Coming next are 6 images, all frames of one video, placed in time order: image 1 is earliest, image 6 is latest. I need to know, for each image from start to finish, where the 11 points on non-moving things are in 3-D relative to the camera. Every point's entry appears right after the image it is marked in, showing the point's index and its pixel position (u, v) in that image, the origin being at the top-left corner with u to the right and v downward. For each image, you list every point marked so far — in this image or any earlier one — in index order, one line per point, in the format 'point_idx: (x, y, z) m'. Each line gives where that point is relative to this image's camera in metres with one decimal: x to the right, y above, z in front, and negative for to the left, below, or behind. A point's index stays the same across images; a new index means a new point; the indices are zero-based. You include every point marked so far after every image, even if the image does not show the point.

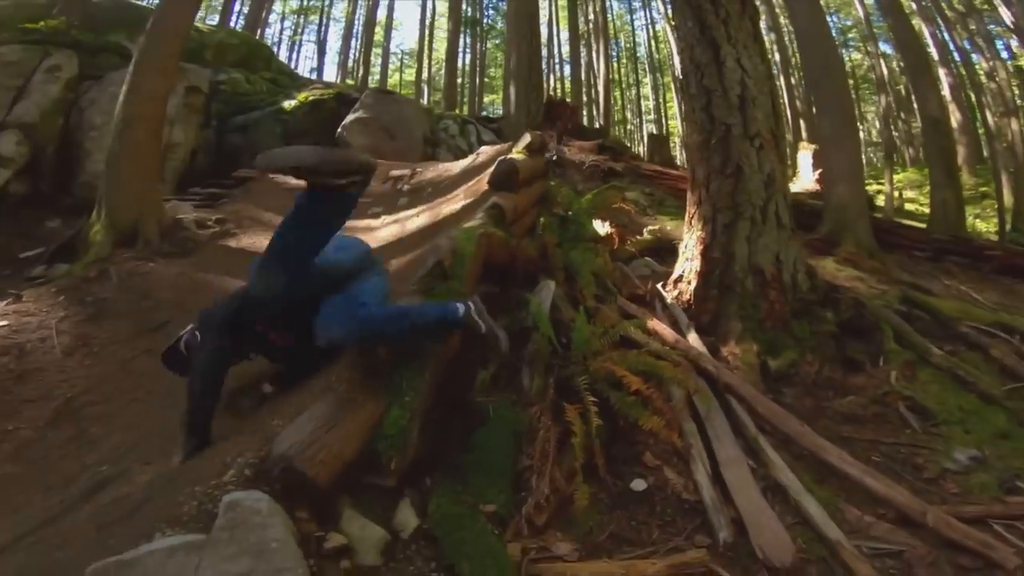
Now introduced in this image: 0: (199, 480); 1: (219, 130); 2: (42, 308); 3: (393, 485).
0: (-2.0, -1.3, +3.6) m
1: (-7.5, +4.2, +13.7) m
2: (-4.8, -0.3, +5.5) m
3: (-0.8, -1.4, +3.7) m
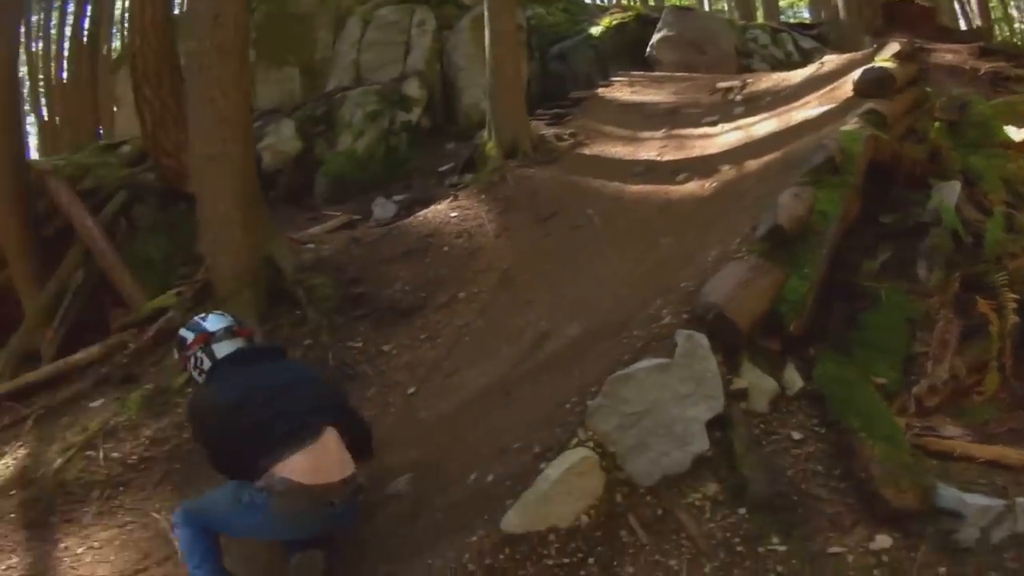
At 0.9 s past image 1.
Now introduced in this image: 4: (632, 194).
0: (+1.1, -0.3, +4.8) m
1: (+1.1, +6.7, +15.4) m
2: (-0.5, +1.2, +7.5) m
3: (+2.1, -0.5, +4.3) m
4: (+1.5, +1.2, +7.0) m
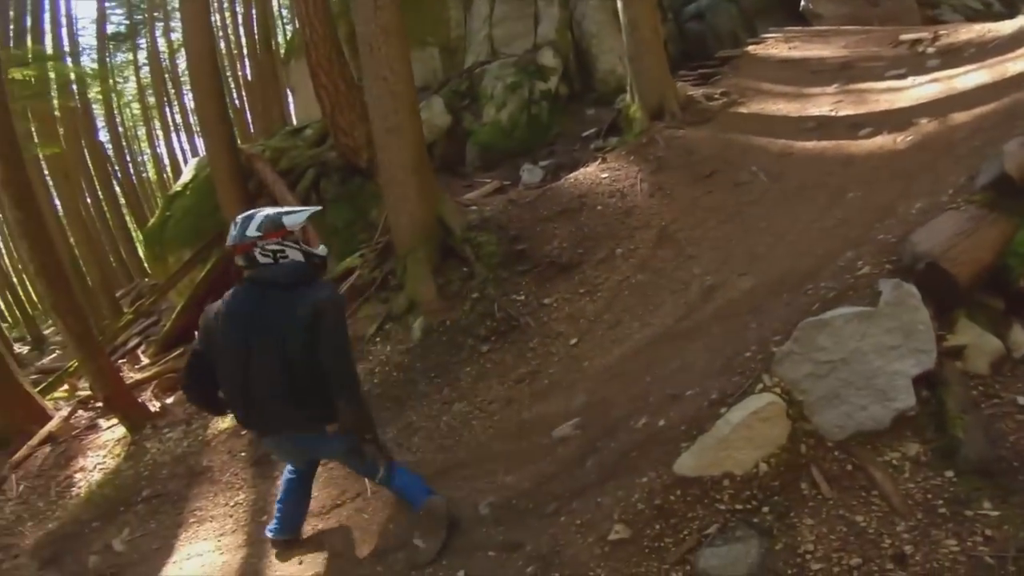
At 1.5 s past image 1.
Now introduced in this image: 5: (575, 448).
0: (+2.5, +0.1, +4.6) m
1: (+4.8, +7.5, +14.6) m
2: (+1.6, +1.7, +7.5) m
3: (+3.5, -0.1, +3.9) m
4: (+3.5, +1.6, +6.6) m
5: (+0.5, -1.3, +4.5) m
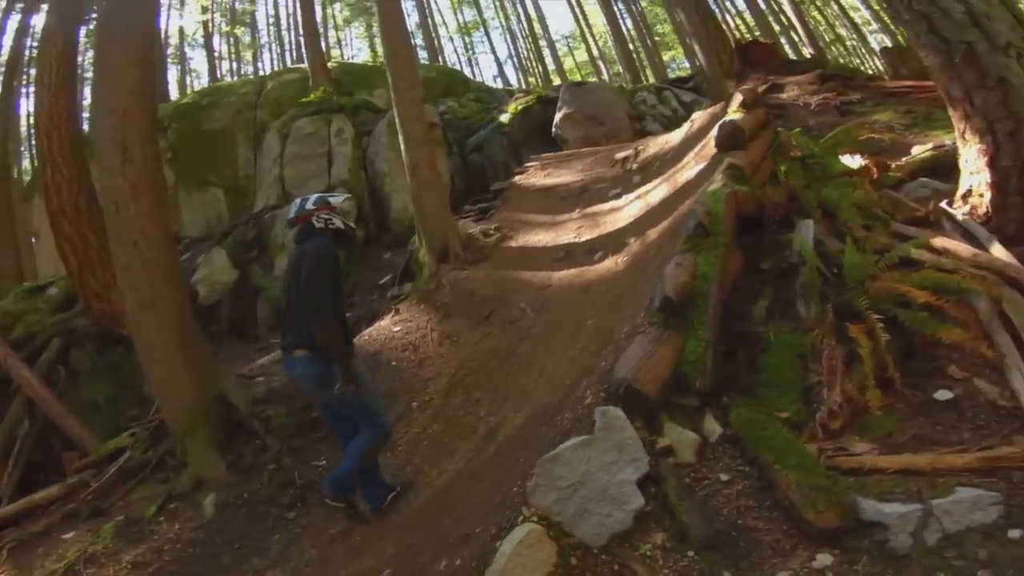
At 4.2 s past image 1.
0: (+0.6, -1.2, +5.4) m
1: (-1.5, +4.2, +16.8) m
2: (-1.5, -0.4, +8.1) m
3: (+1.7, -1.1, +5.0) m
4: (+0.6, +0.1, +7.8) m
5: (-1.0, -2.8, +4.5) m
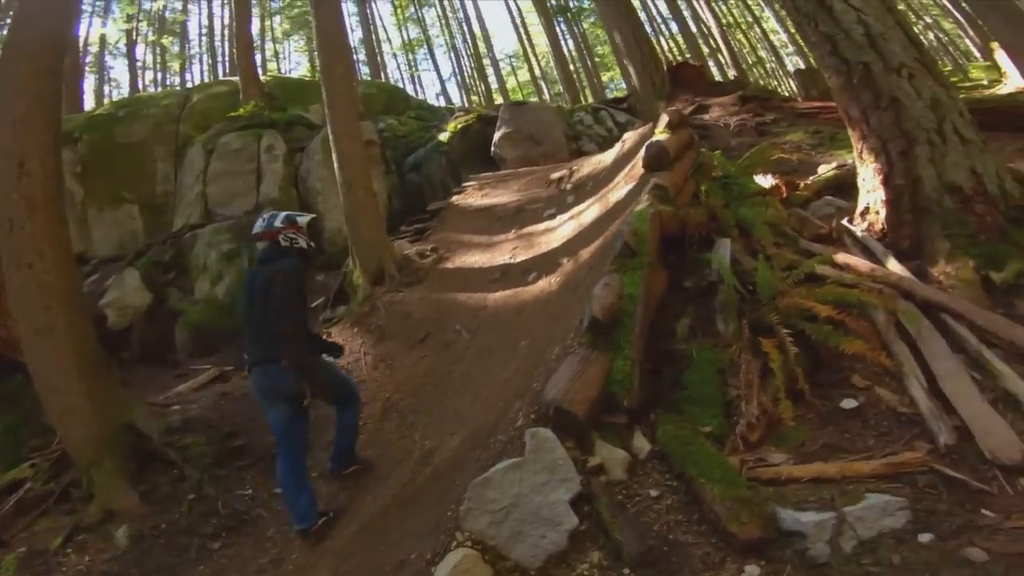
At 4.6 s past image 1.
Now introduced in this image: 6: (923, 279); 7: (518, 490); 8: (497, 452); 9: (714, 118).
0: (-0.1, -1.4, +5.4) m
1: (-3.5, +3.5, +16.6) m
2: (-2.4, -0.7, +7.9) m
3: (+1.0, -1.3, +5.1) m
4: (-0.4, -0.3, +7.8) m
5: (-1.6, -3.0, +4.2) m
6: (+4.6, +0.1, +6.1) m
7: (+0.1, -1.7, +4.6) m
8: (-0.1, -1.6, +5.1) m
9: (+5.1, +4.2, +13.6) m
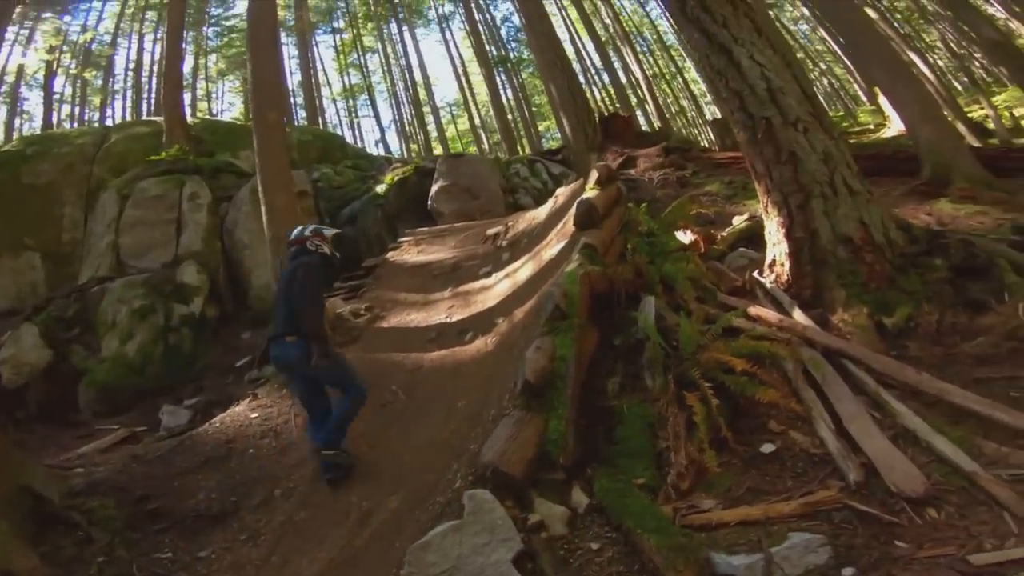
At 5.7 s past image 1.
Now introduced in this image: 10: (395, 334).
0: (-0.7, -2.0, +5.4) m
1: (-5.4, +1.8, +16.6) m
2: (-3.3, -1.7, +7.7) m
3: (+0.5, -1.8, +5.3) m
4: (-1.2, -1.1, +7.9) m
5: (-1.9, -3.6, +4.0) m
6: (+3.9, -0.5, +6.7) m
7: (-0.4, -2.3, +4.6) m
8: (-0.6, -2.2, +5.2) m
9: (+3.4, +2.9, +14.6) m
10: (-2.0, -0.8, +9.4) m
